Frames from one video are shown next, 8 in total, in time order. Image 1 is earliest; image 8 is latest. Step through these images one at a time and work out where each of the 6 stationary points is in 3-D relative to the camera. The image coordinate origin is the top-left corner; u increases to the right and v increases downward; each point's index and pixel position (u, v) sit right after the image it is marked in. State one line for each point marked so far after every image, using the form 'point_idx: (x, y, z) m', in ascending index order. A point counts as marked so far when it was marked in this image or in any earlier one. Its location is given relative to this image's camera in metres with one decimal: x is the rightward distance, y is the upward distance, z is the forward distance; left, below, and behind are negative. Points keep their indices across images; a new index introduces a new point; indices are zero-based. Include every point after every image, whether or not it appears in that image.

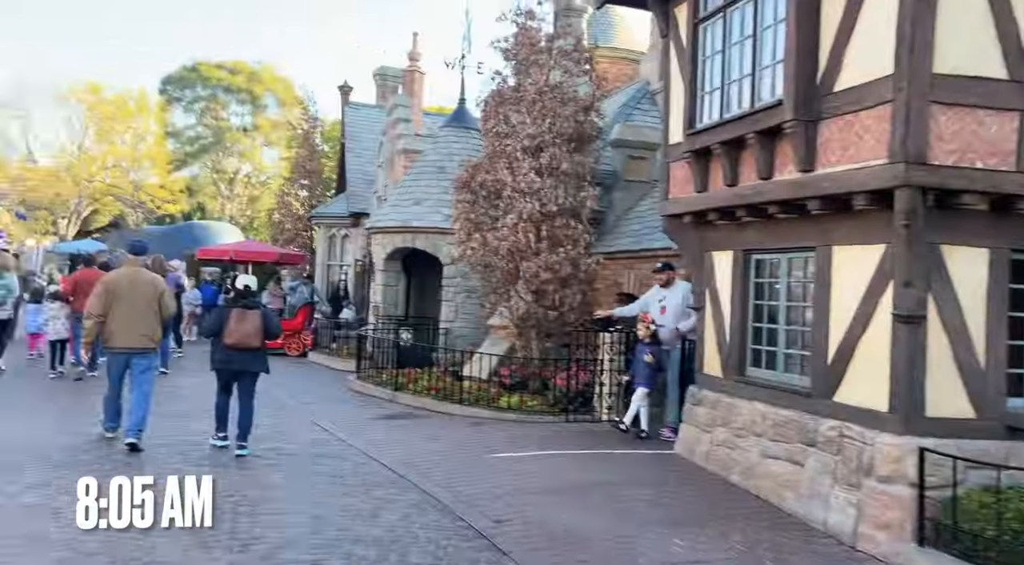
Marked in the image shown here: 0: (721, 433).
0: (+1.7, -1.2, +7.3) m
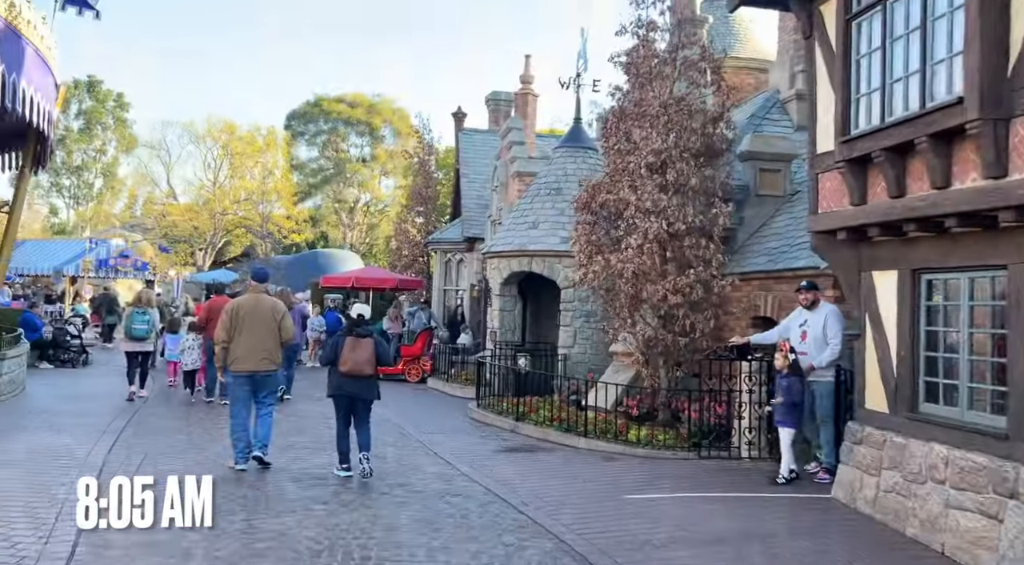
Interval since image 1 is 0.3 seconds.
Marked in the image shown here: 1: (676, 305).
0: (+2.6, -1.4, +6.4) m
1: (+1.9, -0.2, +10.3) m
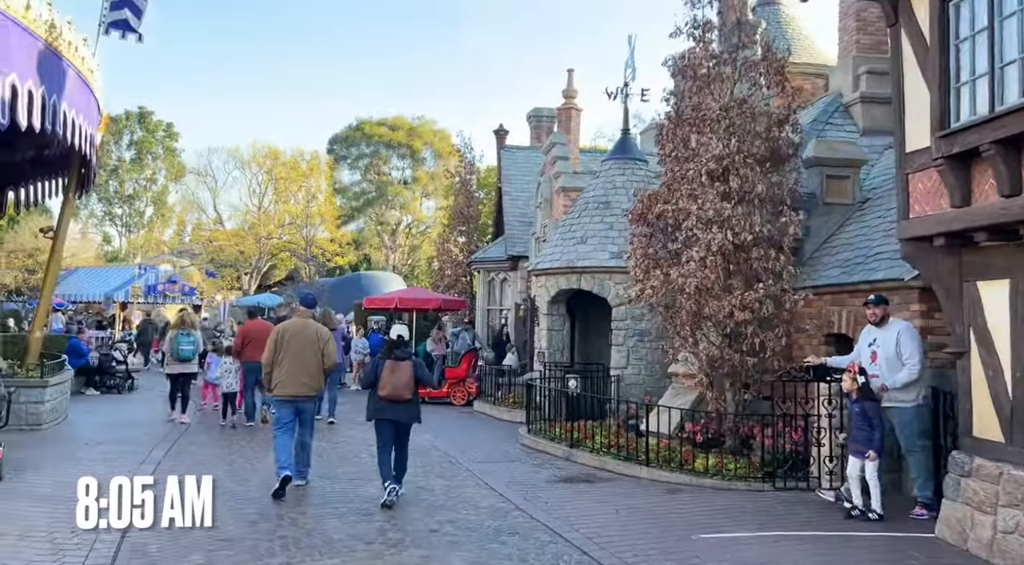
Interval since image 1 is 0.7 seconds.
0: (+3.0, -1.4, +5.6) m
1: (+2.4, -0.4, +9.6) m
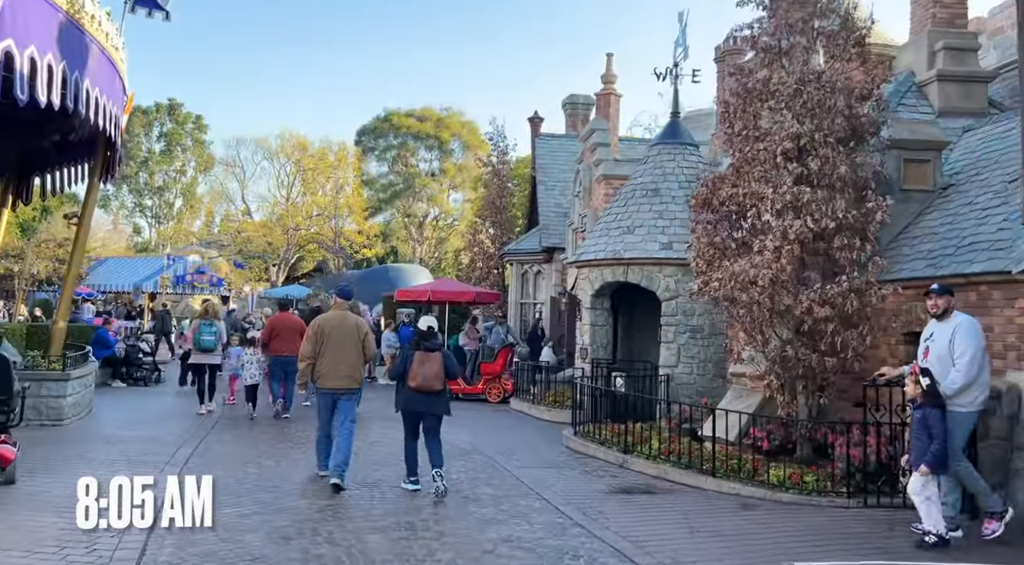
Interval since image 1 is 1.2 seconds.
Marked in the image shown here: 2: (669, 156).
0: (+3.4, -1.4, +4.7) m
1: (+2.9, -0.3, +8.7) m
2: (+2.5, +2.0, +14.8) m
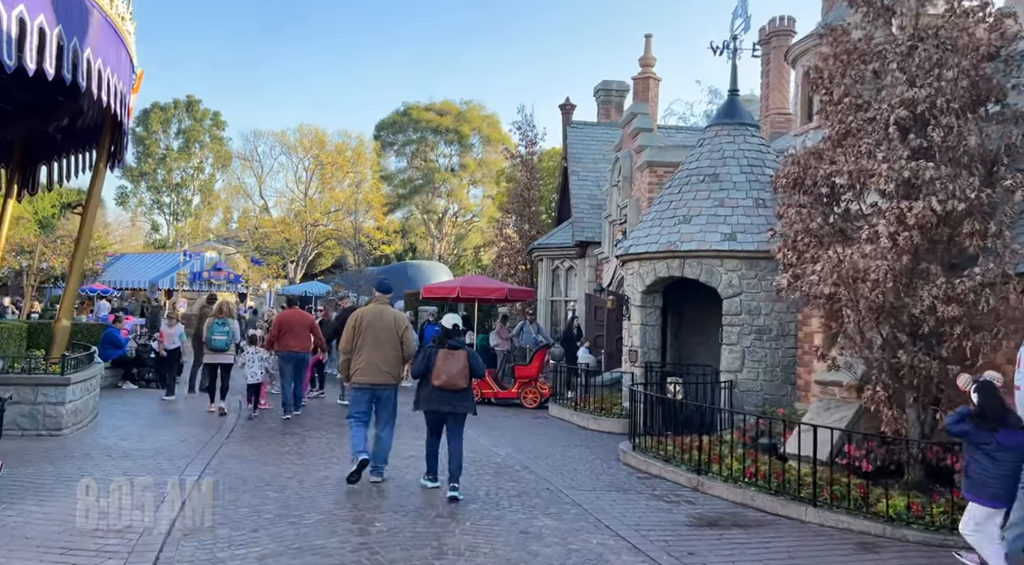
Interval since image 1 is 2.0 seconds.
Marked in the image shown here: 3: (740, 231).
0: (+3.9, -1.3, +3.3) m
1: (+3.4, -0.3, +7.3) m
2: (+3.2, +2.1, +13.4) m
3: (+3.1, +0.7, +12.3) m
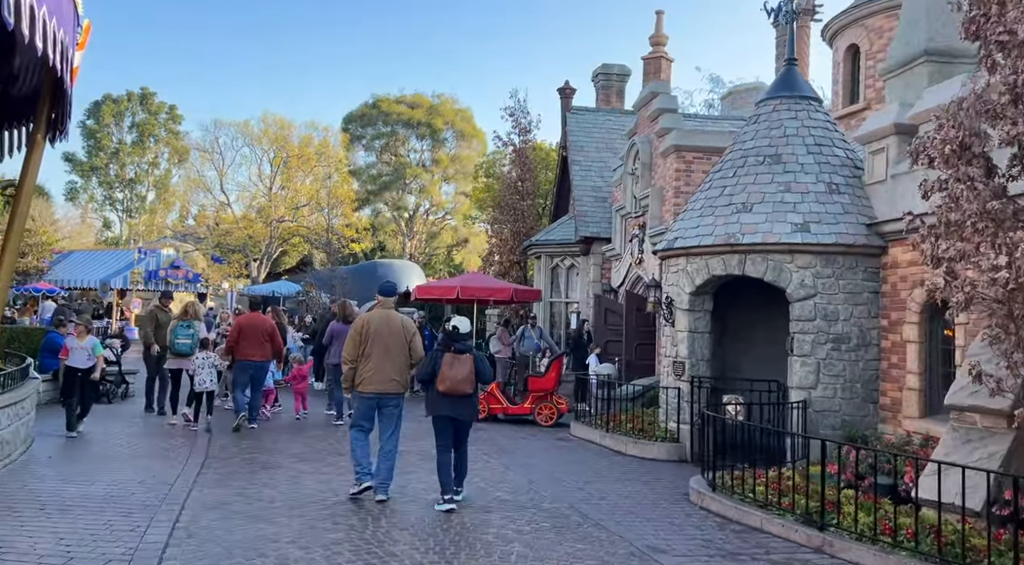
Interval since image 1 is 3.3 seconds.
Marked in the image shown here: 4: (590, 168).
0: (+4.6, -1.3, +1.4) m
1: (+4.0, -0.3, +5.4) m
2: (+3.4, +2.1, +11.5) m
3: (+3.4, +0.7, +10.4) m
4: (+1.7, +2.5, +20.6) m
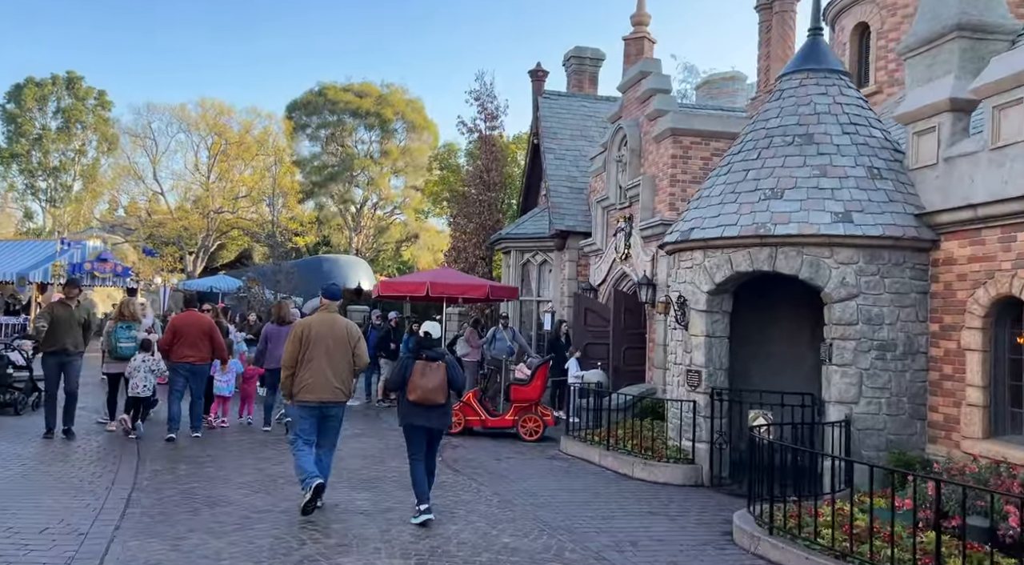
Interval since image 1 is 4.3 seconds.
0: (+5.1, -1.3, +0.1) m
1: (+4.3, -0.3, +4.0) m
2: (+3.3, +2.1, +10.1) m
3: (+3.4, +0.7, +9.0) m
4: (+1.0, +2.6, +19.0) m
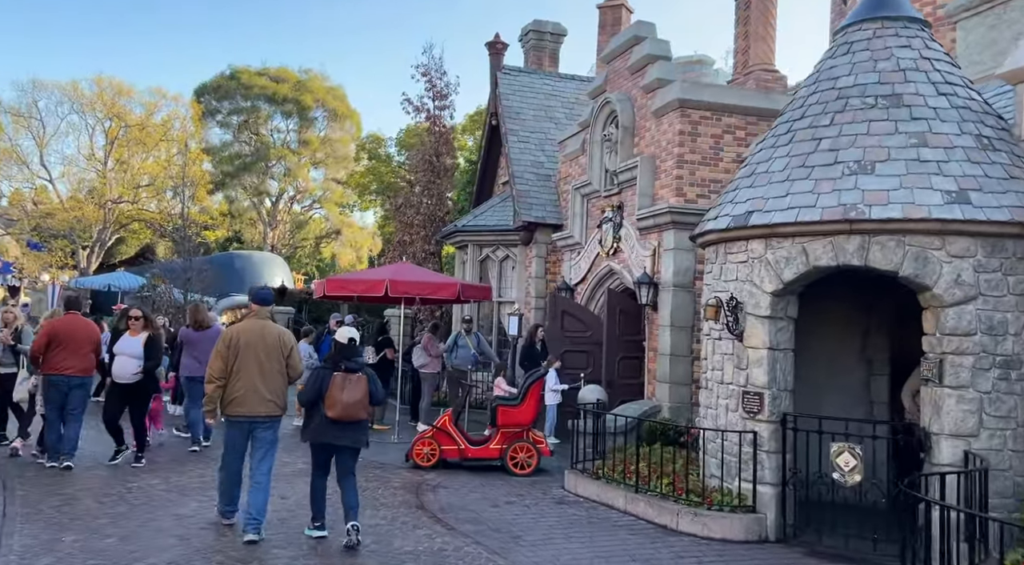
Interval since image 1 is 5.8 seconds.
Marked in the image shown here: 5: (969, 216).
0: (+6.1, -1.3, -1.6) m
1: (+4.9, -0.3, +2.2) m
2: (+3.4, +2.1, +8.1) m
3: (+3.5, +0.7, +7.0) m
4: (+0.2, +2.6, +16.8) m
5: (+3.4, +0.5, +6.8) m
